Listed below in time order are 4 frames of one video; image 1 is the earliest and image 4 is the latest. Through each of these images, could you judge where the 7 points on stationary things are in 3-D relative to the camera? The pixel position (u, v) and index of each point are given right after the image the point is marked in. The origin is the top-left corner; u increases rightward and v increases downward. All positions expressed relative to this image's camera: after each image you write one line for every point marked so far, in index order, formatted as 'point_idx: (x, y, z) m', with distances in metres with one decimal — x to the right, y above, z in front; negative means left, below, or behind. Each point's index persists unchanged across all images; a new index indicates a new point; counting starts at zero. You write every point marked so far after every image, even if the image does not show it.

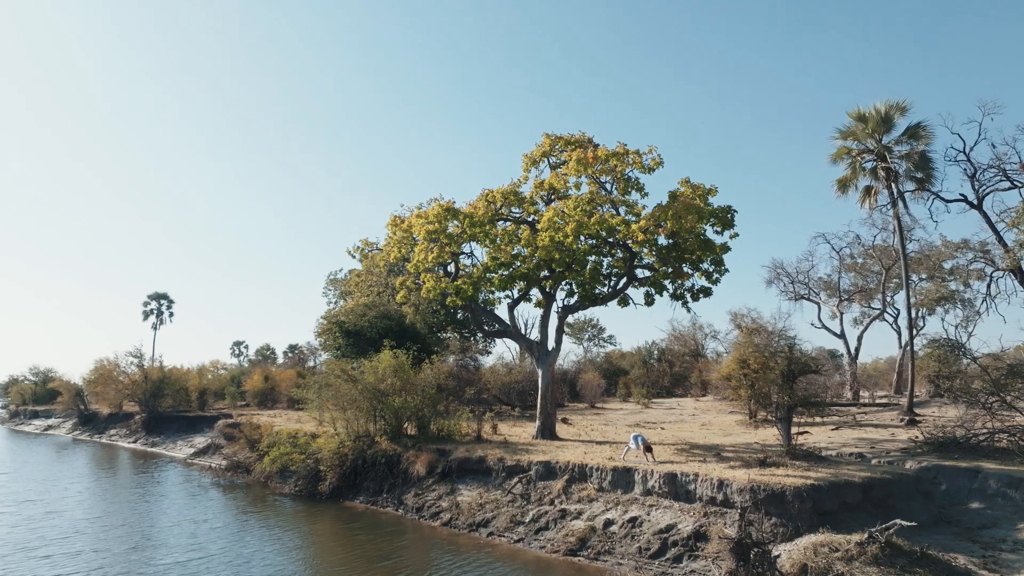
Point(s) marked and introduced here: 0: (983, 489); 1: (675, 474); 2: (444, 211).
0: (+9.3, -4.0, +12.5) m
1: (+3.3, -3.7, +12.7) m
2: (-2.2, +2.2, +18.6) m
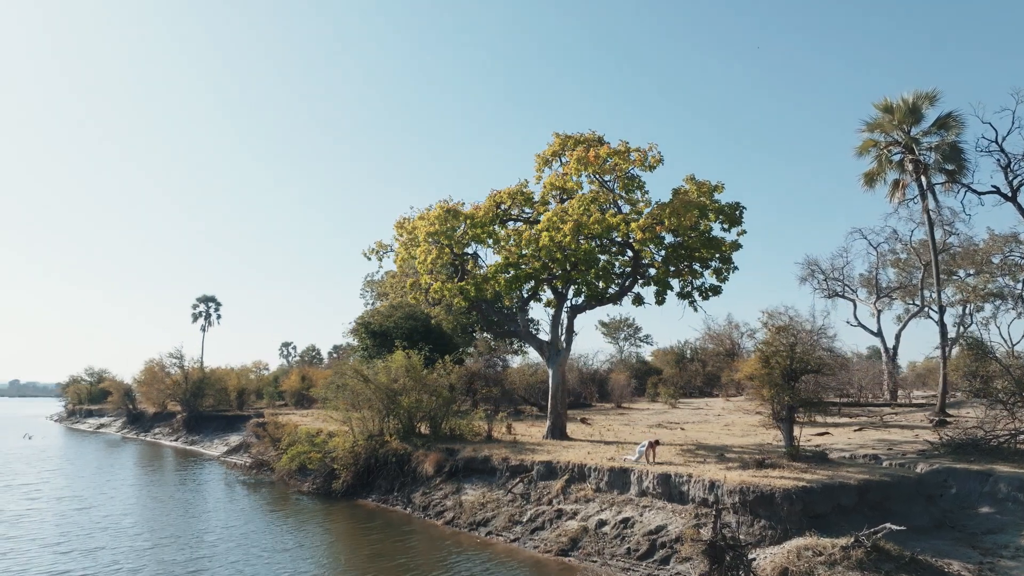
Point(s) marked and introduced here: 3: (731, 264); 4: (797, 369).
0: (+9.2, -3.9, +12.0) m
1: (+3.1, -3.7, +12.5) m
2: (-2.1, +2.2, +18.8) m
3: (+6.4, +0.7, +18.4) m
4: (+7.2, -2.1, +16.2) m
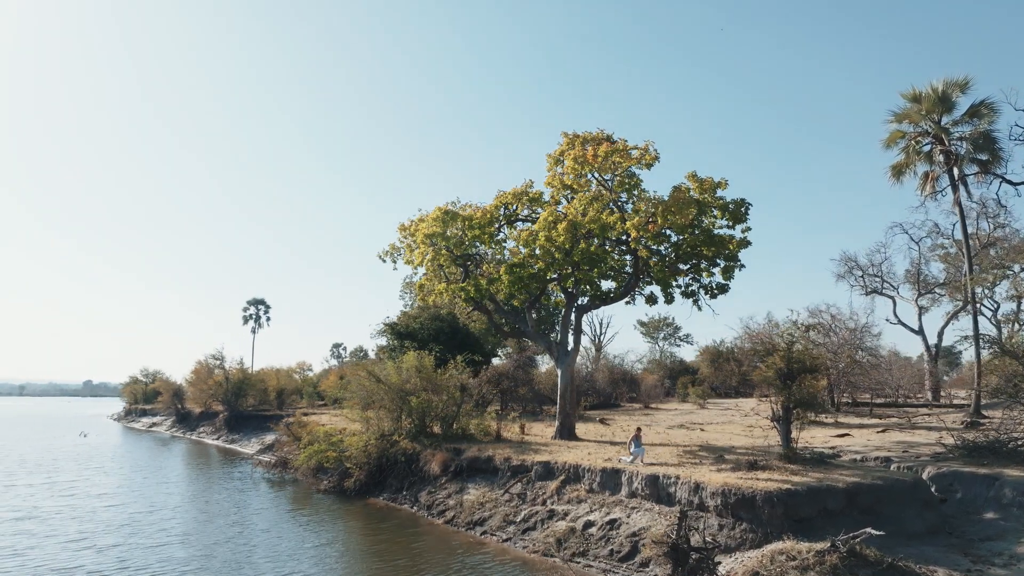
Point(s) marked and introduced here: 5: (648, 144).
0: (+8.8, -3.8, +11.5) m
1: (+2.8, -3.7, +12.4) m
2: (-2.0, +2.2, +19.0) m
3: (+6.4, +0.7, +18.1) m
4: (+7.1, -2.0, +15.8) m
5: (+3.8, +4.0, +17.5) m
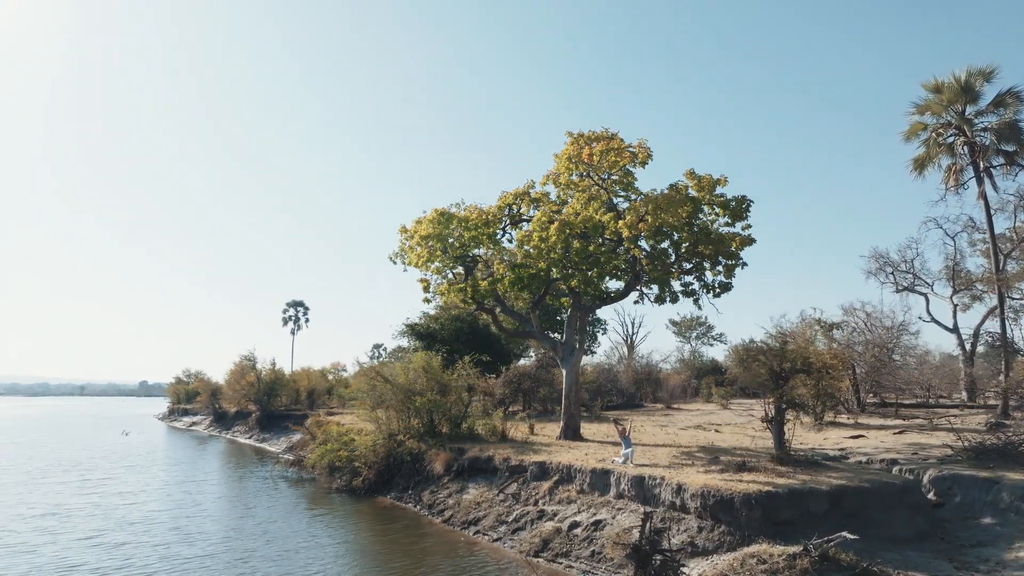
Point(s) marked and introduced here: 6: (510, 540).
0: (+8.5, -3.8, +11.1) m
1: (+2.5, -3.7, +12.3) m
2: (-2.0, +2.1, +19.1) m
3: (+6.4, +0.8, +17.8) m
4: (+6.9, -2.0, +15.4) m
5: (+3.7, +4.0, +17.3) m
6: (0.0, -5.4, +13.6) m
